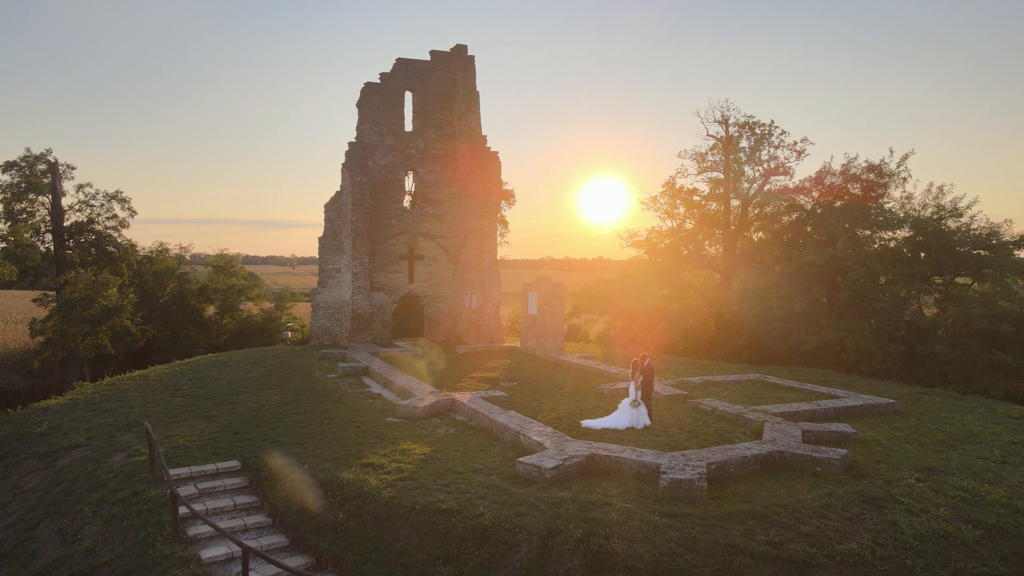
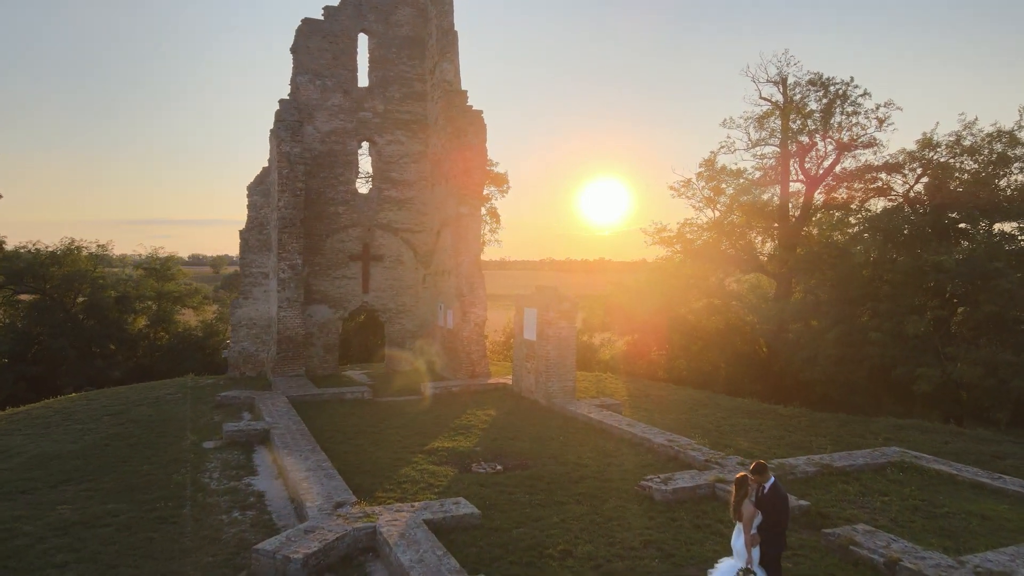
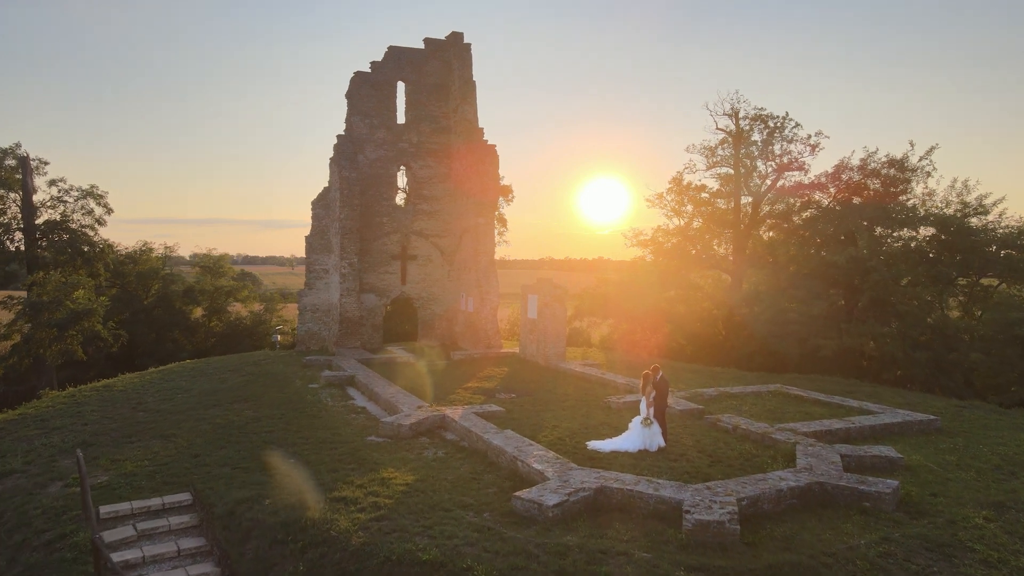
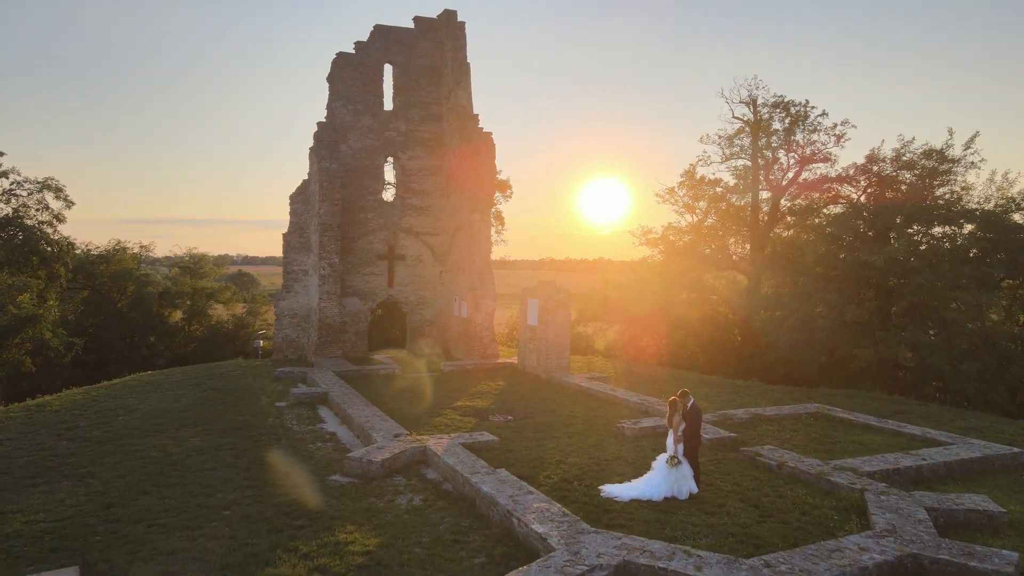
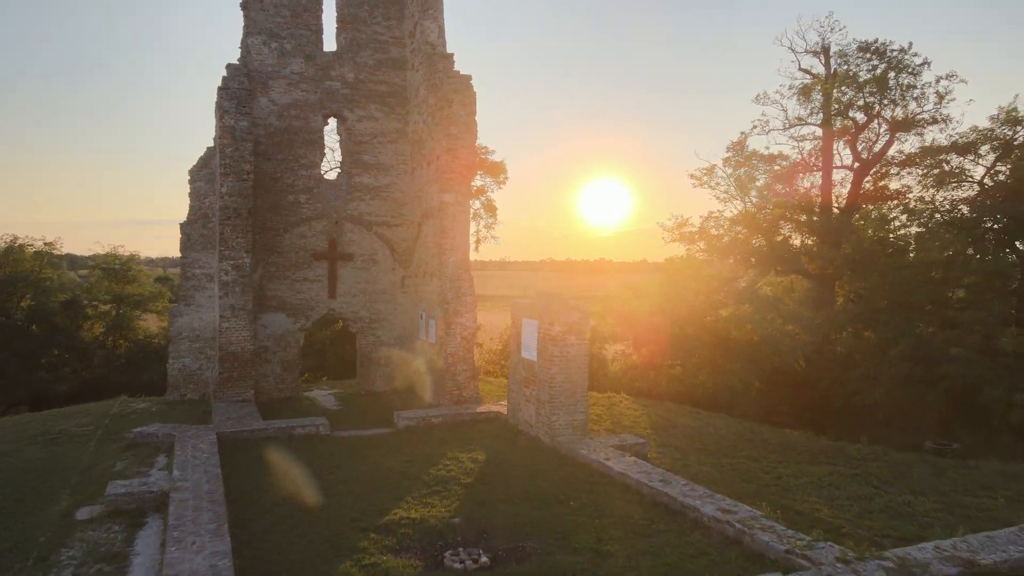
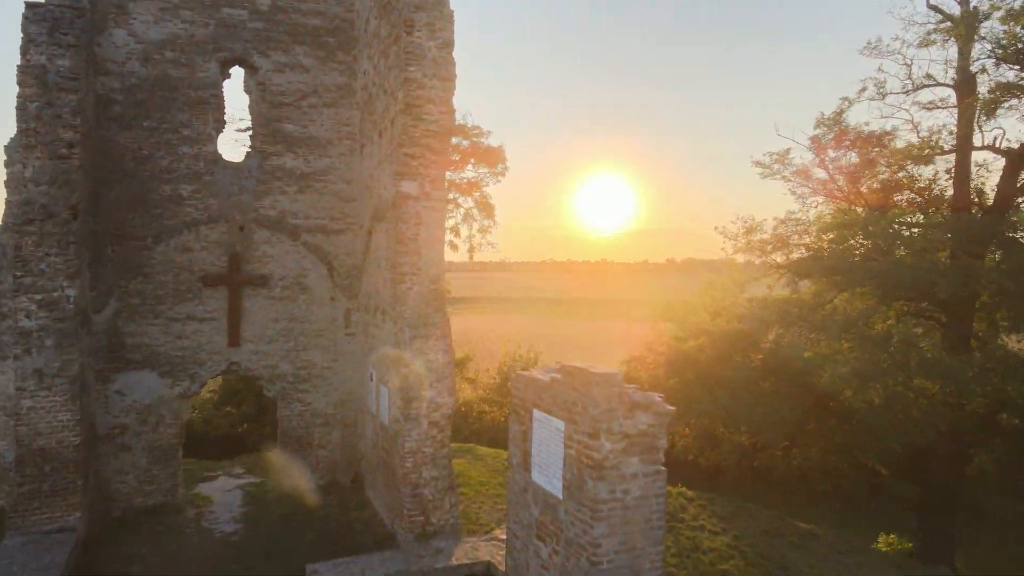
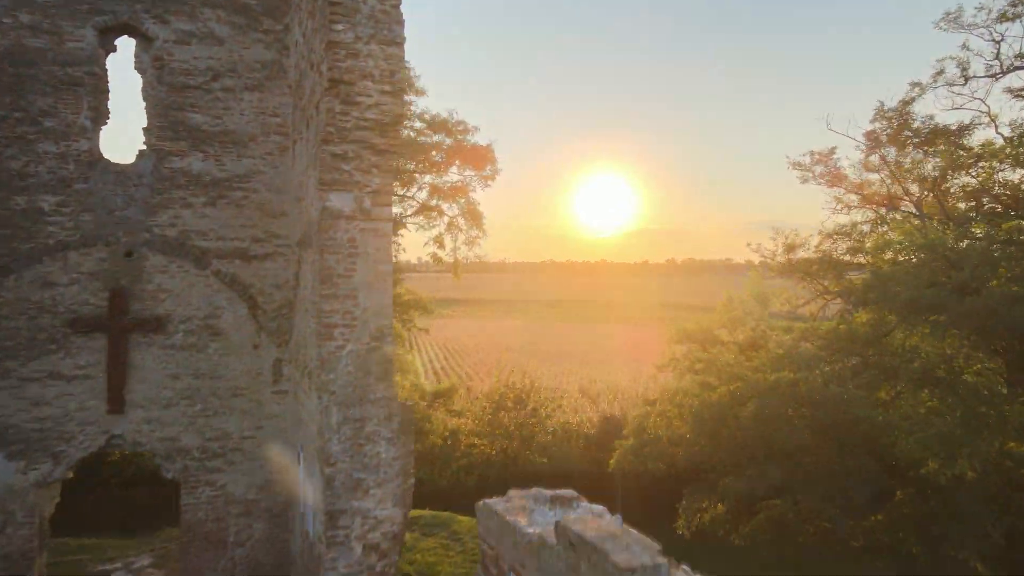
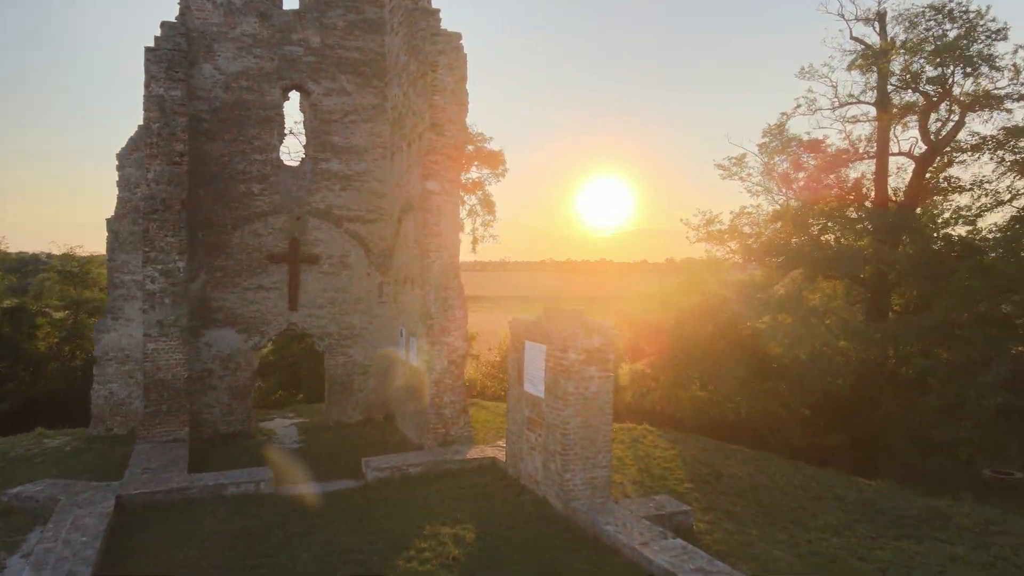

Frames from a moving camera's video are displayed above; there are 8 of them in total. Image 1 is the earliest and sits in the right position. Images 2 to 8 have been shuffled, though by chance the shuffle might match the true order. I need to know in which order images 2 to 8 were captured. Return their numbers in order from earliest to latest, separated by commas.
3, 4, 2, 5, 8, 6, 7
